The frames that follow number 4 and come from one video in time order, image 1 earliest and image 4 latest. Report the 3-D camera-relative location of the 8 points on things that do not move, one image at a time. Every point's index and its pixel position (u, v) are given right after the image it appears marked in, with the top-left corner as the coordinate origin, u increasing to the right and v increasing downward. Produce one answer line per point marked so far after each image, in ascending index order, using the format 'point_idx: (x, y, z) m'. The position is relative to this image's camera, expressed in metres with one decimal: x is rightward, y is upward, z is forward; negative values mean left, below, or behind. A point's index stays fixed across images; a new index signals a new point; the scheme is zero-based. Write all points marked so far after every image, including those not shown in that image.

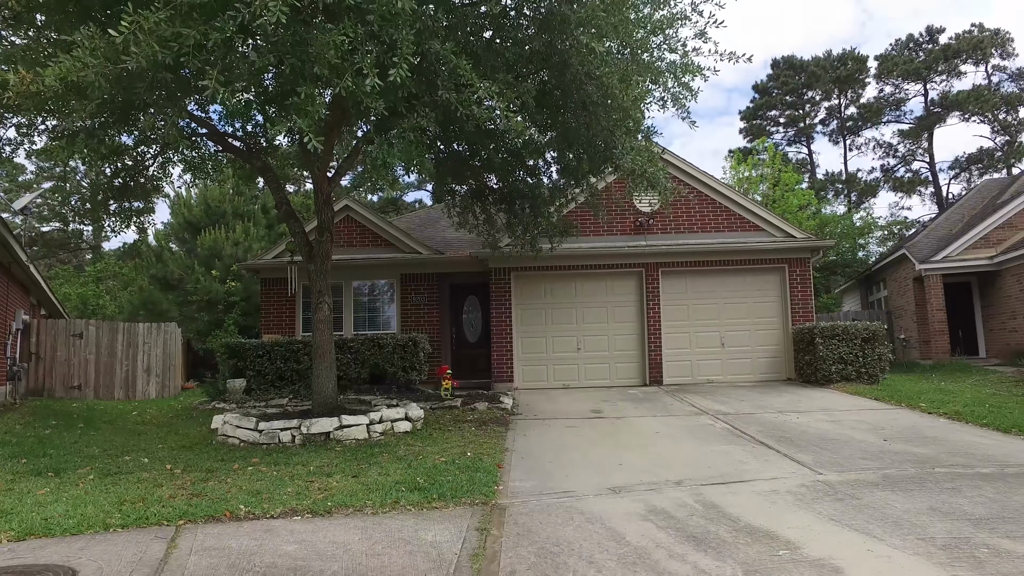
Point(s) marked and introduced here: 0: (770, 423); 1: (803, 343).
0: (+3.0, -1.6, +7.3) m
1: (+5.0, -1.0, +11.0) m
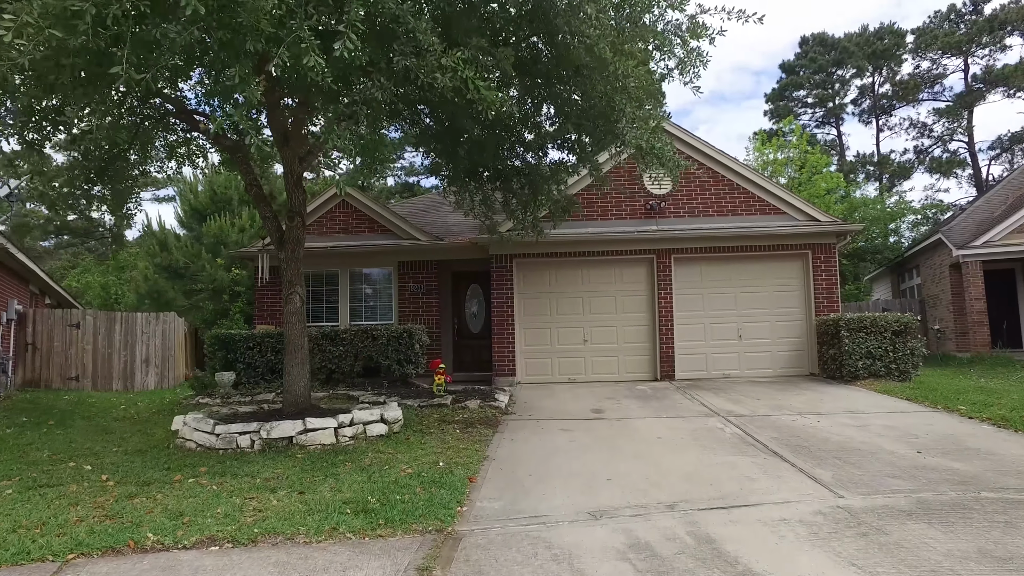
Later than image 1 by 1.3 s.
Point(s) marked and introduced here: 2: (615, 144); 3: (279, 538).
0: (+2.9, -1.5, +6.6) m
1: (+5.0, -0.8, +10.1) m
2: (+1.3, +1.8, +8.0) m
3: (-1.3, -1.4, +3.6) m
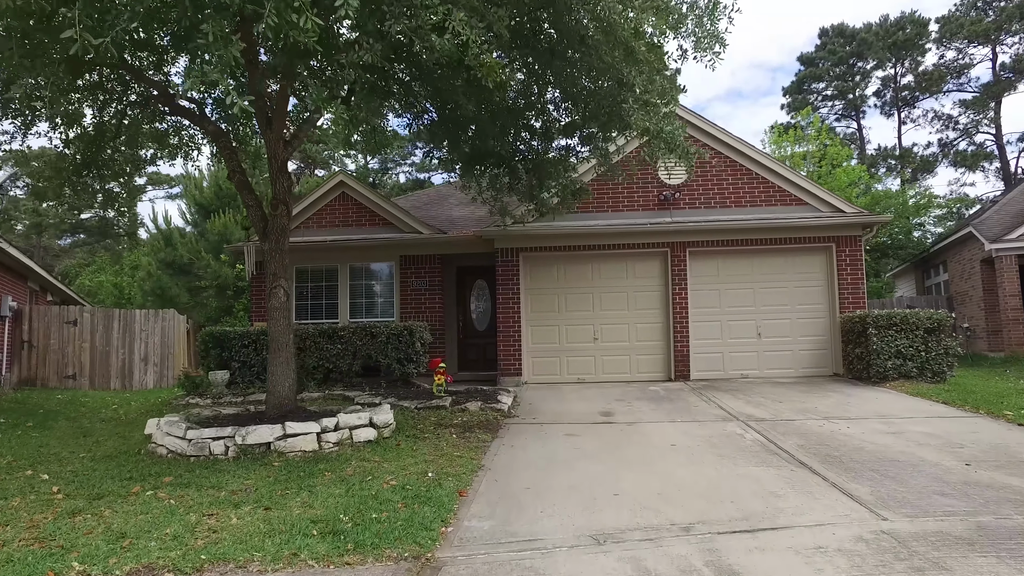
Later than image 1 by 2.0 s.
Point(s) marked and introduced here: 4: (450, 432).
0: (+2.9, -1.4, +6.0) m
1: (+5.1, -0.7, +9.5) m
2: (+1.3, +1.8, +7.4) m
3: (-1.4, -1.3, +3.1) m
4: (-0.6, -1.5, +6.4) m
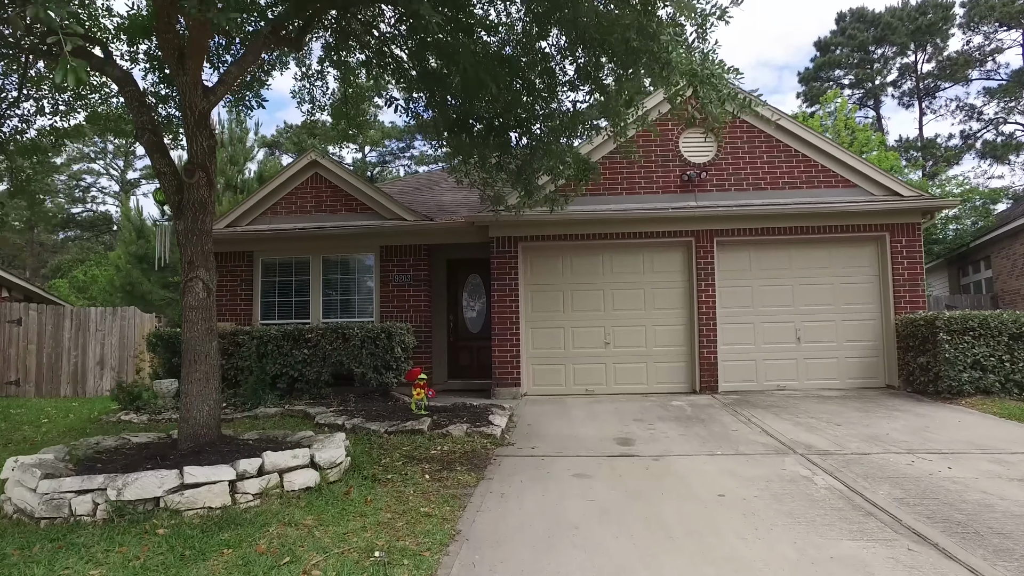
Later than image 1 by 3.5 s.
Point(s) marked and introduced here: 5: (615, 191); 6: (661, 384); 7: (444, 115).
0: (+2.8, -1.4, +4.5) m
1: (+5.1, -0.6, +7.9) m
2: (+1.3, +1.9, +5.9) m
3: (-1.5, -1.3, +1.6) m
4: (-0.7, -1.4, +4.9) m
5: (+1.5, +1.4, +9.3) m
6: (+2.1, -1.4, +9.2) m
7: (-0.8, +1.9, +6.9) m
